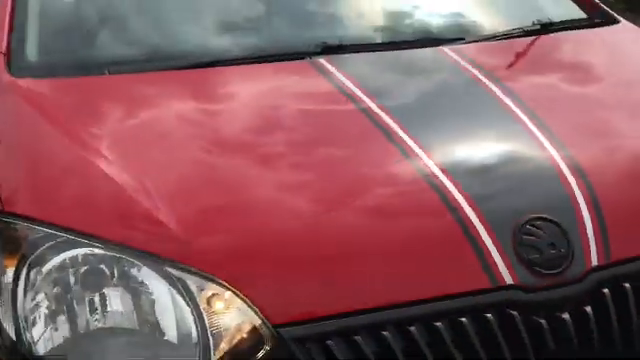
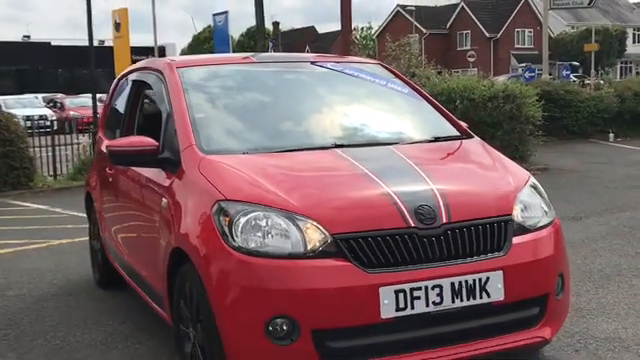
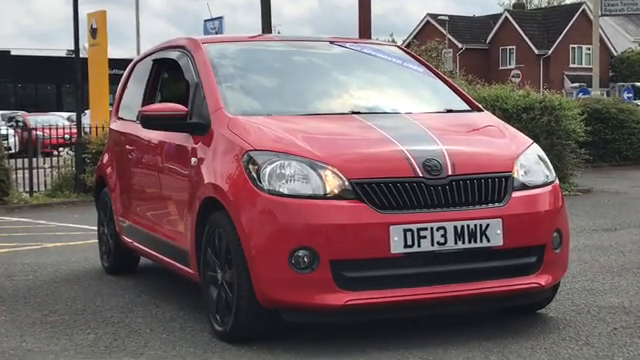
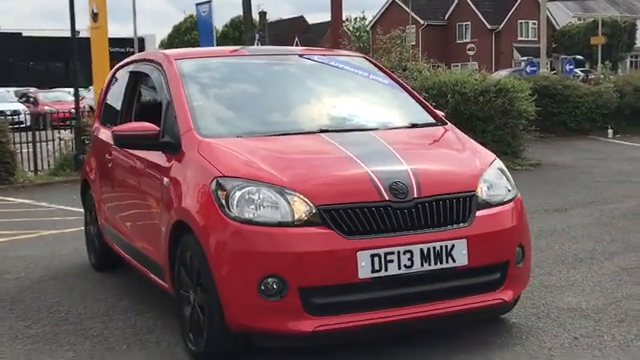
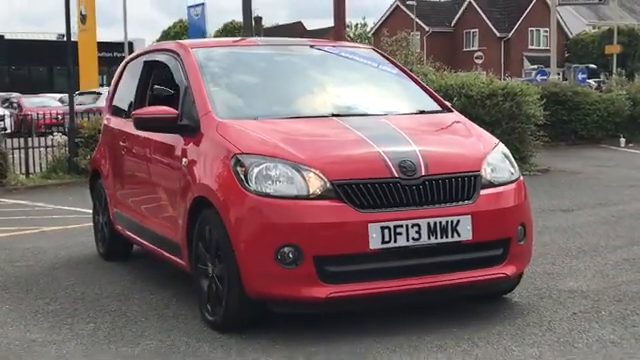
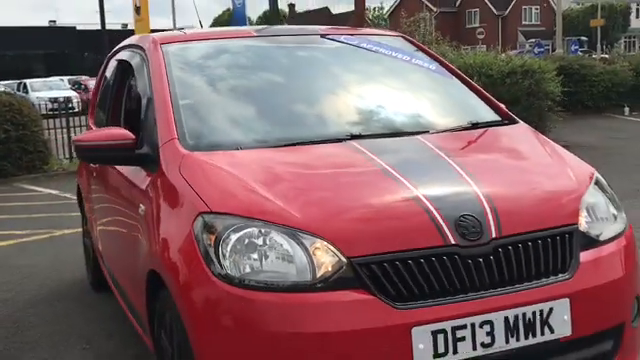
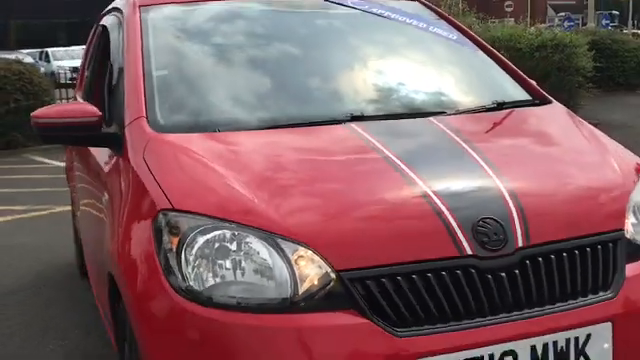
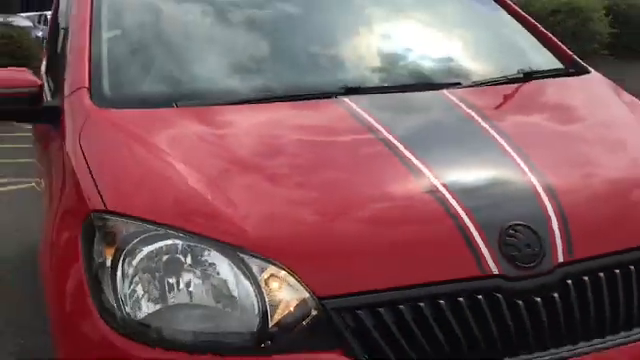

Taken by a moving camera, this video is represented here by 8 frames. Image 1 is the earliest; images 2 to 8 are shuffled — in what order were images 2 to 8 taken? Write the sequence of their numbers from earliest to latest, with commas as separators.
8, 7, 6, 2, 4, 5, 3
